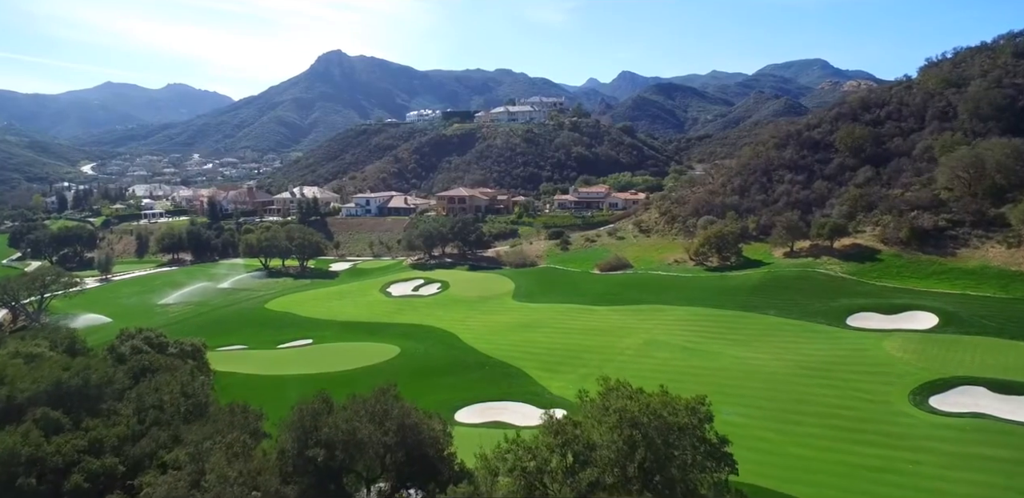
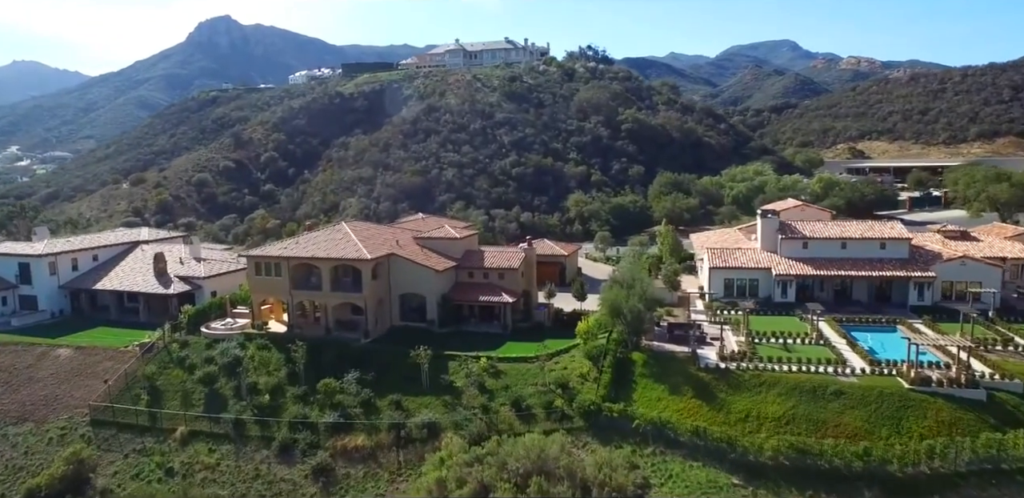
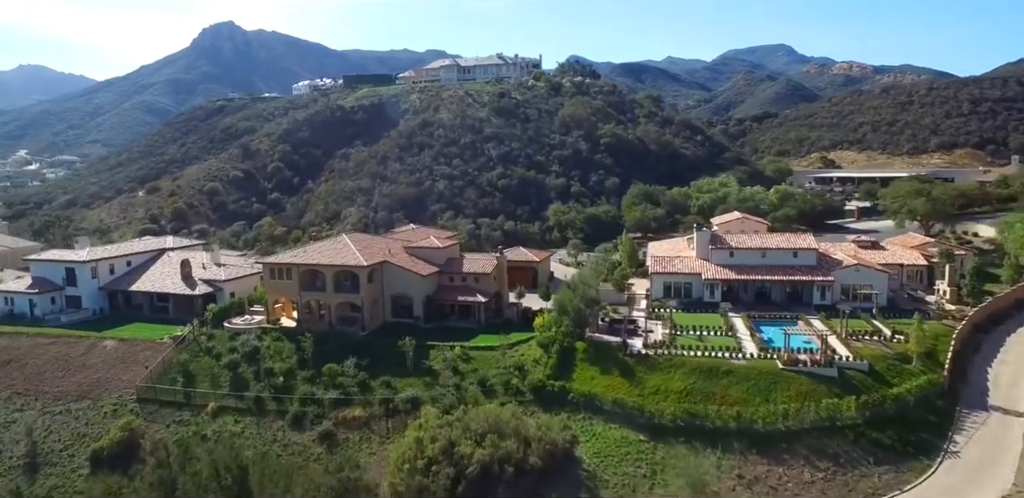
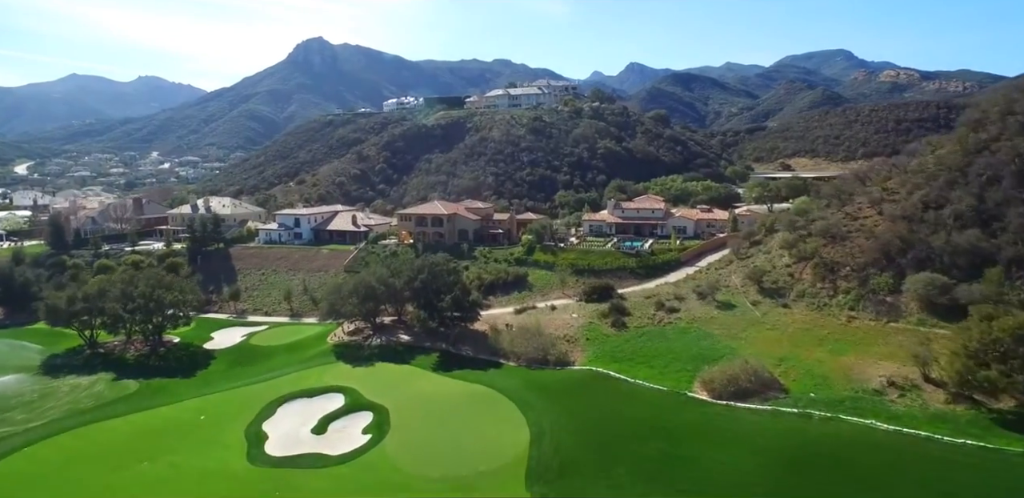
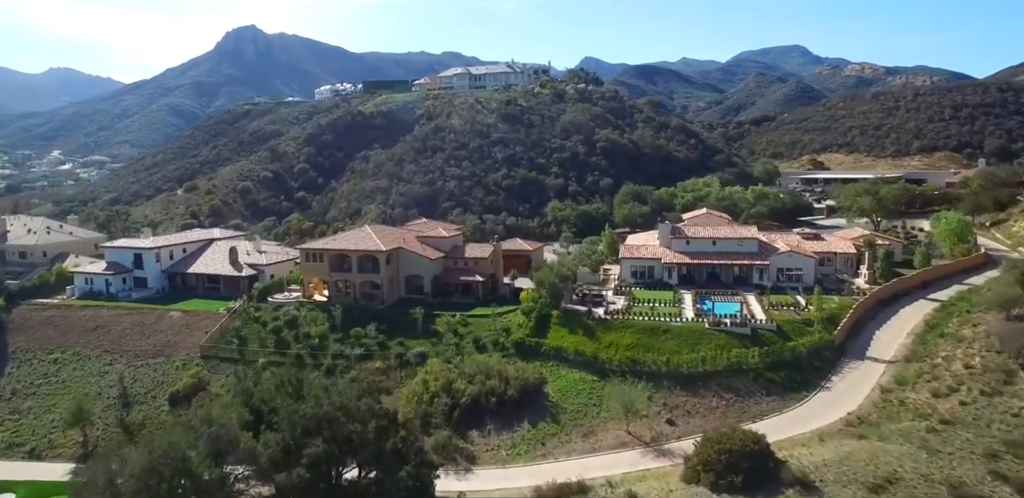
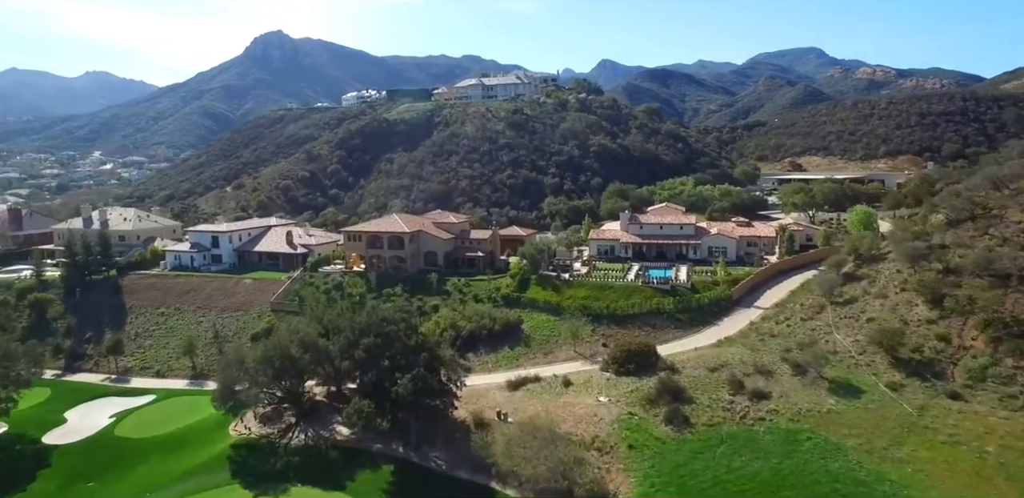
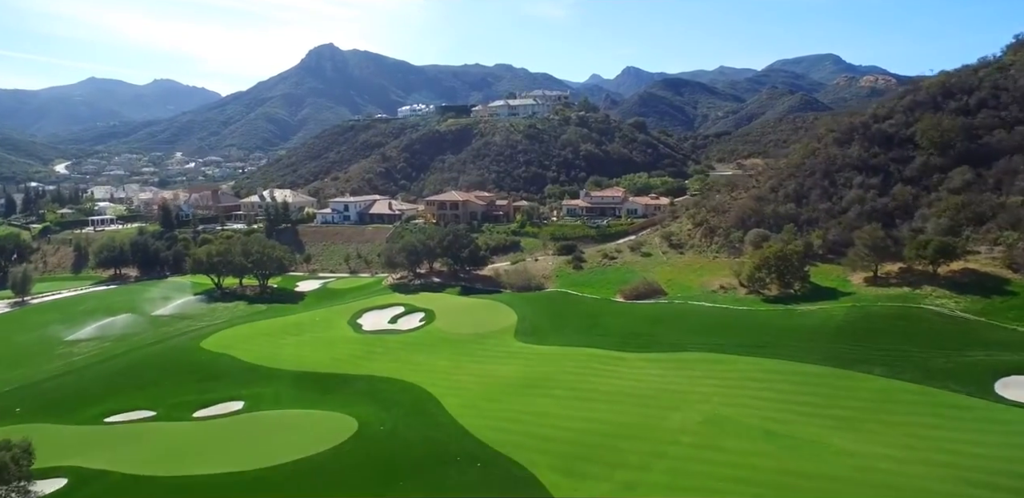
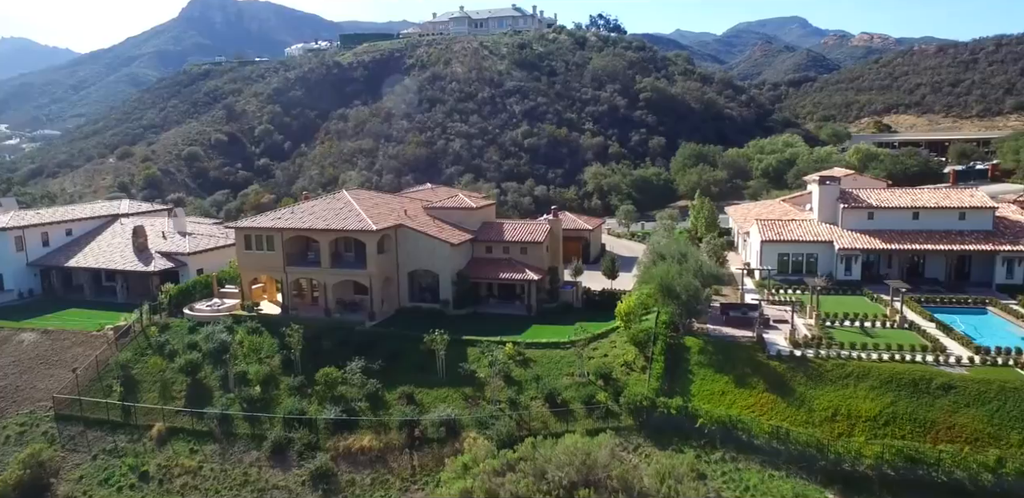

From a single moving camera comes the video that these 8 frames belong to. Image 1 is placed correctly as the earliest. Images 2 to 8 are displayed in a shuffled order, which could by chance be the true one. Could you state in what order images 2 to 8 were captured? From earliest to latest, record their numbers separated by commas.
7, 4, 6, 5, 3, 2, 8
